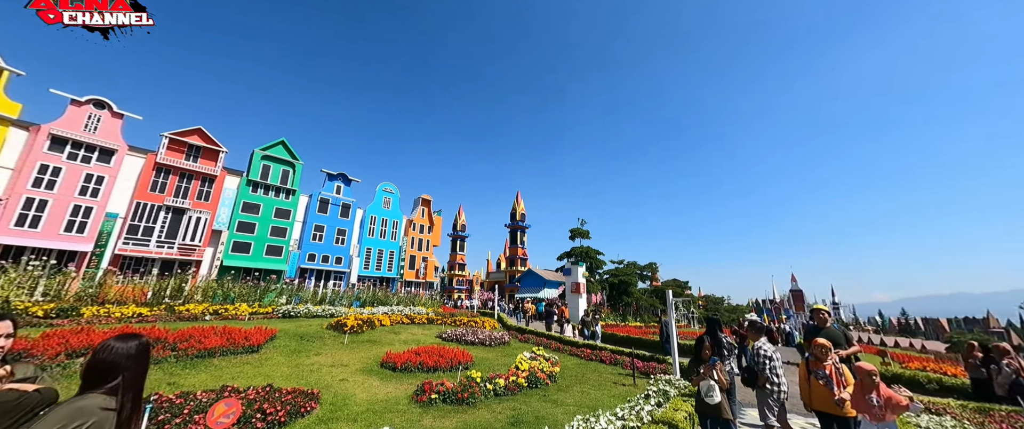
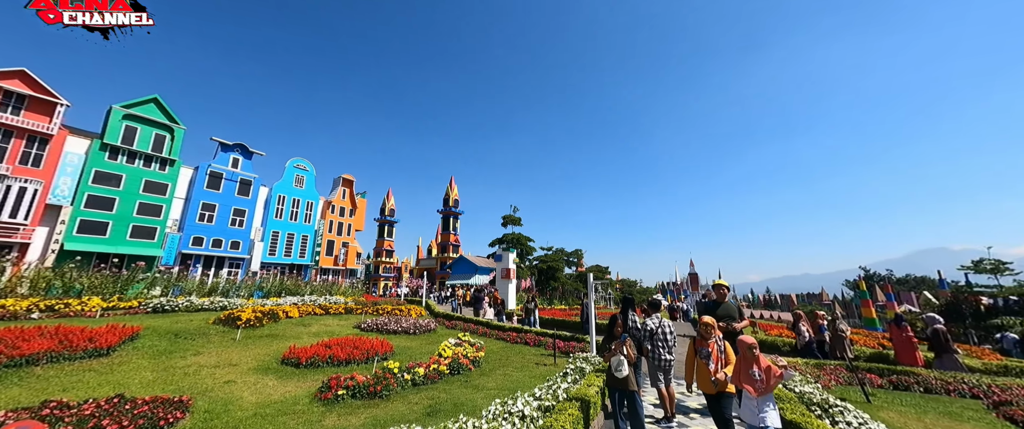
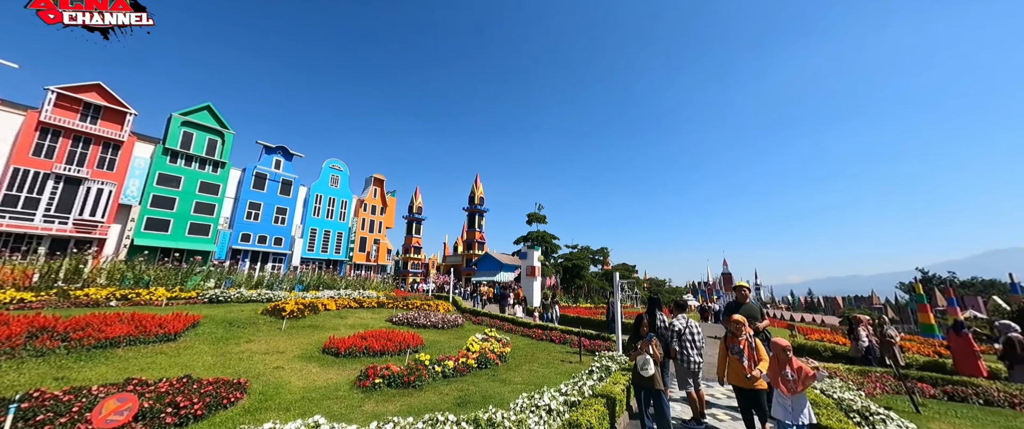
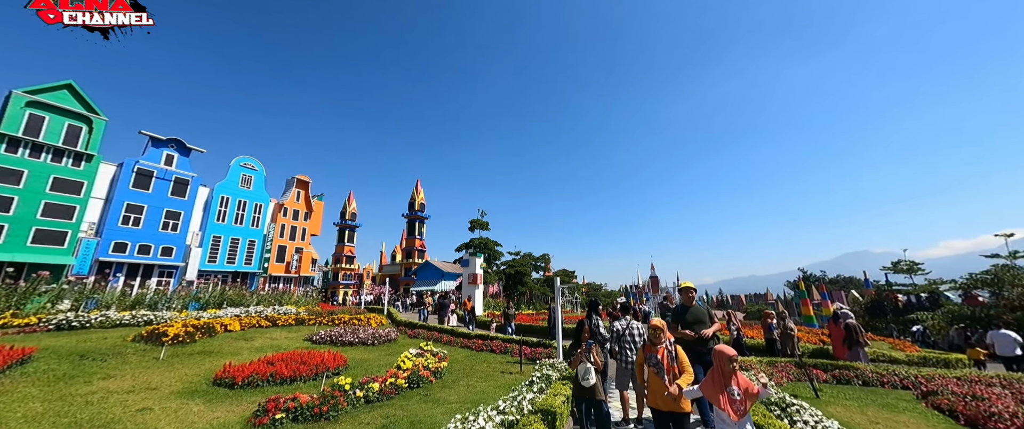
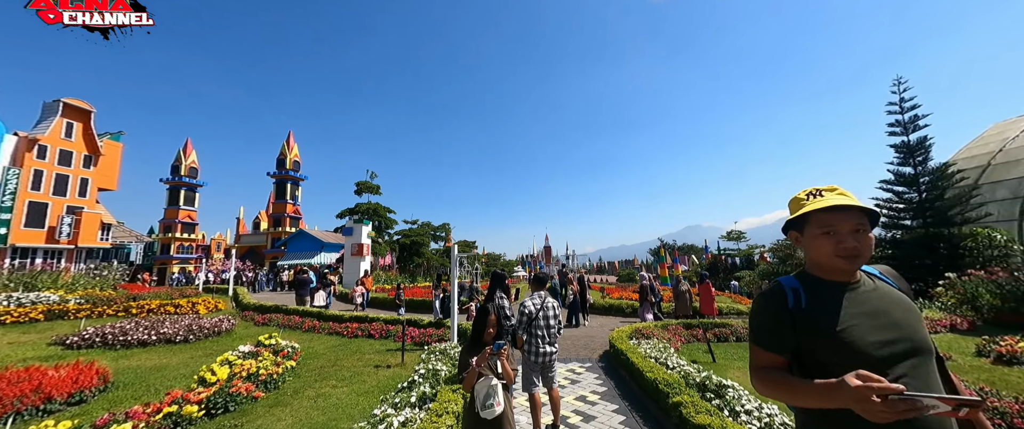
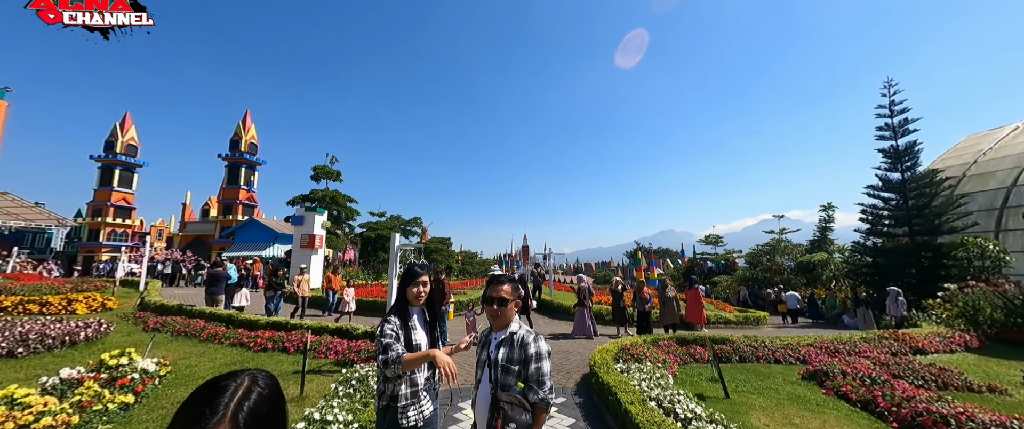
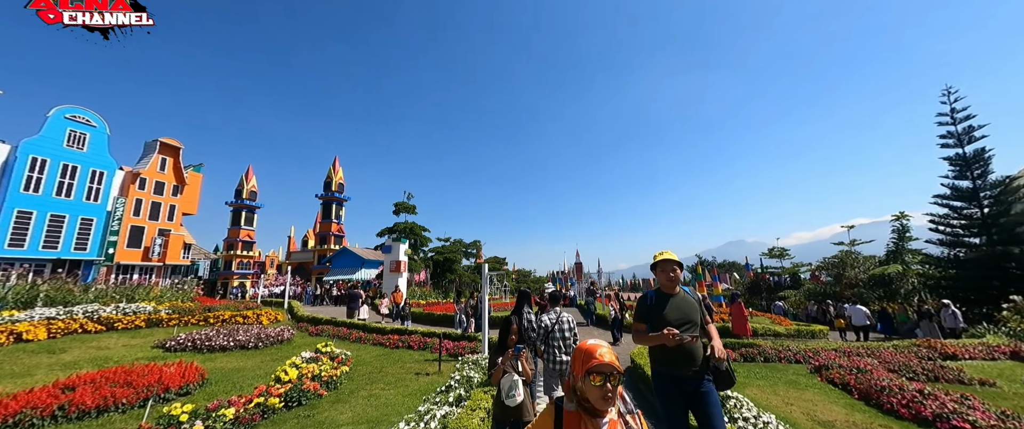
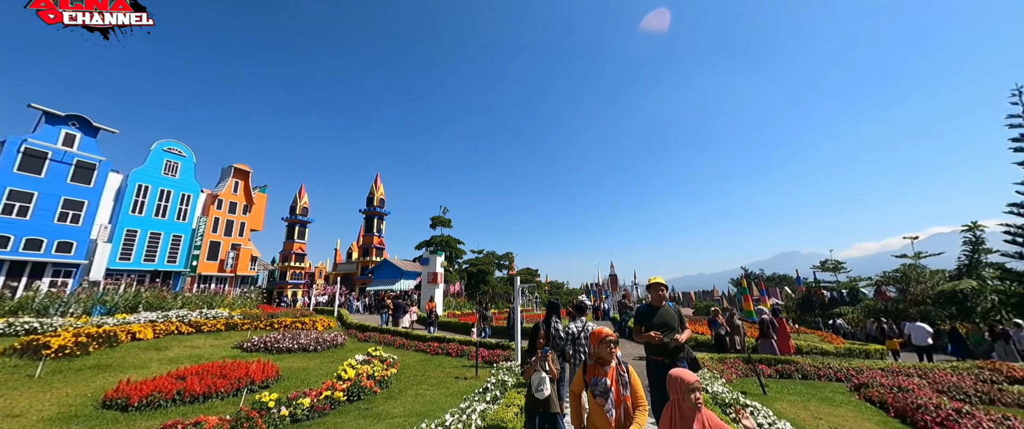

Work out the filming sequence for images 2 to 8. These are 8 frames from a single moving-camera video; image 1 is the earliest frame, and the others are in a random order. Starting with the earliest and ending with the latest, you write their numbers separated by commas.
3, 2, 4, 8, 7, 5, 6
